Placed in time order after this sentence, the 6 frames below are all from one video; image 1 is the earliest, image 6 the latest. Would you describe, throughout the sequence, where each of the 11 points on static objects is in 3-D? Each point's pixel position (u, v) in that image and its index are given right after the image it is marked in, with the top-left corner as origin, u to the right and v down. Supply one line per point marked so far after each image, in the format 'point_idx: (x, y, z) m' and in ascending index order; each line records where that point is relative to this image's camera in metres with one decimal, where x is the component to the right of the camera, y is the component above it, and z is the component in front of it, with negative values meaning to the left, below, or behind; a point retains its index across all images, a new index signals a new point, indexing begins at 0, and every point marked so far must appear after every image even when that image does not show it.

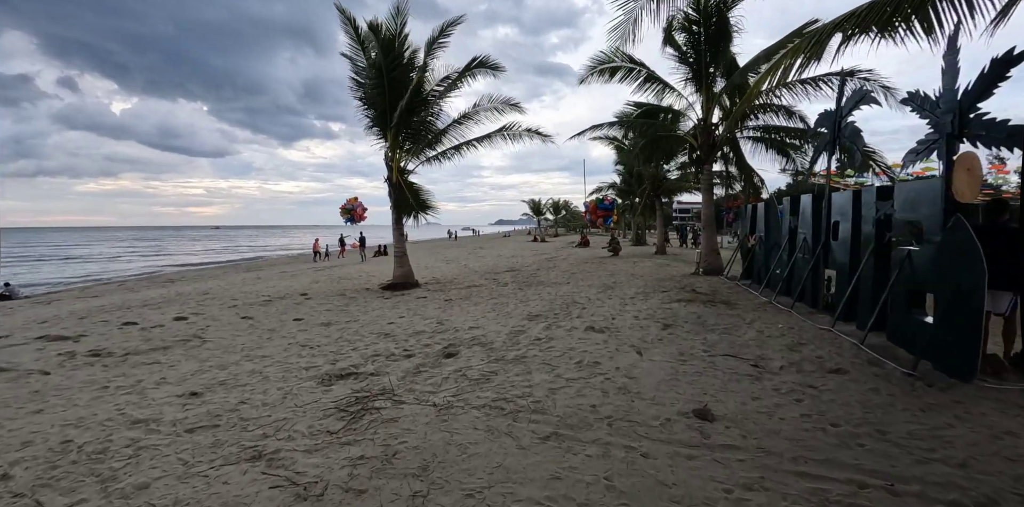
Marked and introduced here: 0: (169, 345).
0: (-5.3, -1.4, +7.2) m
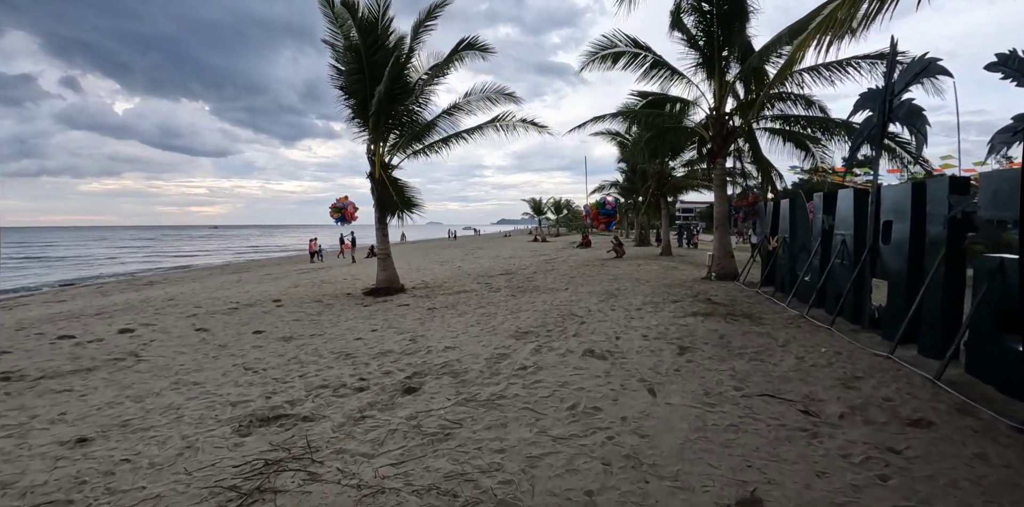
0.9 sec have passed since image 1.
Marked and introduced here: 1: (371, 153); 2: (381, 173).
0: (-5.5, -1.5, +6.2) m
1: (-3.4, +2.4, +11.1) m
2: (-3.2, +1.9, +11.1) m
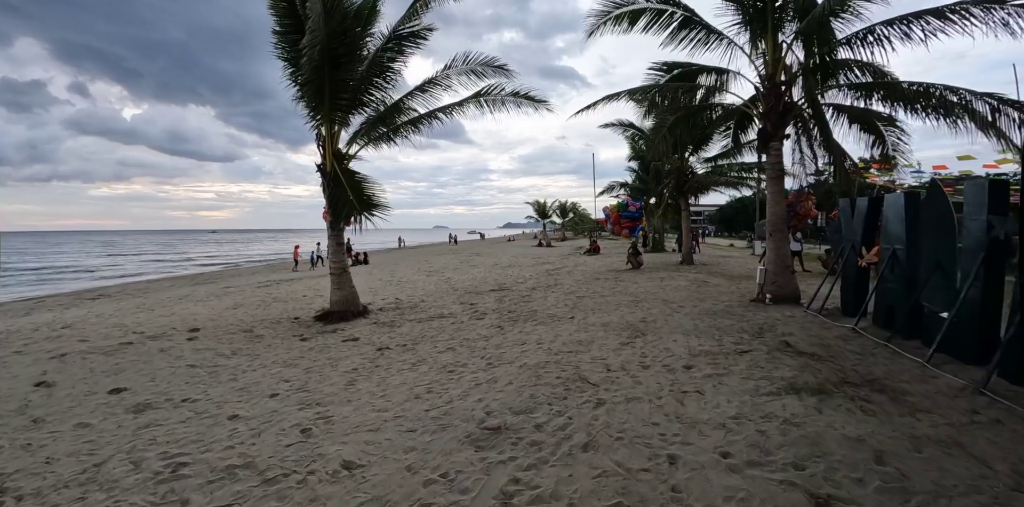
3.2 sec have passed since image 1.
0: (-5.8, -1.7, +3.7) m
1: (-3.6, +2.1, +8.7) m
2: (-3.4, +1.7, +8.6) m
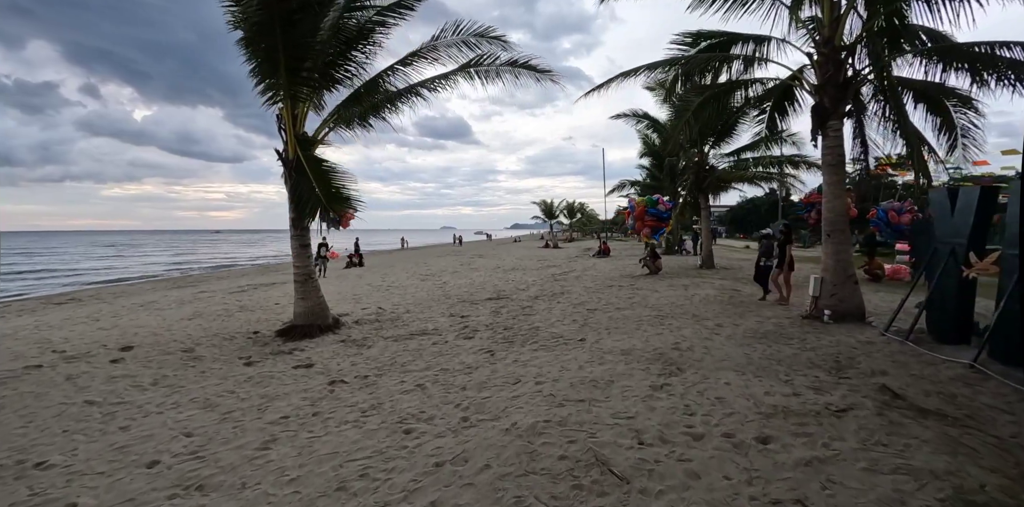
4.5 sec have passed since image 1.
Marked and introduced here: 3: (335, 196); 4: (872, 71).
0: (-5.9, -1.8, +2.4) m
1: (-3.6, +2.1, +7.3) m
2: (-3.4, +1.6, +7.3) m
3: (-2.7, +0.9, +7.0) m
4: (+4.9, +2.5, +6.3) m
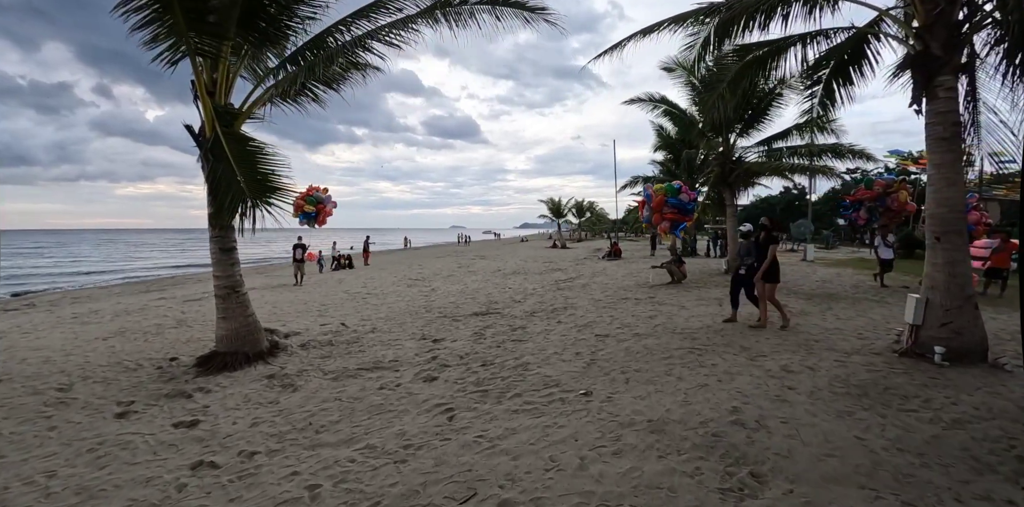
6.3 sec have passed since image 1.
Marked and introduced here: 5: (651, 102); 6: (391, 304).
0: (-6.2, -1.8, +0.8) m
1: (-3.8, +2.0, +5.7) m
2: (-3.6, +1.5, +5.6) m
3: (-2.9, +0.8, +5.3) m
4: (+4.7, +2.4, +4.5) m
5: (+4.2, +4.5, +13.9) m
6: (-2.5, -1.1, +9.7) m
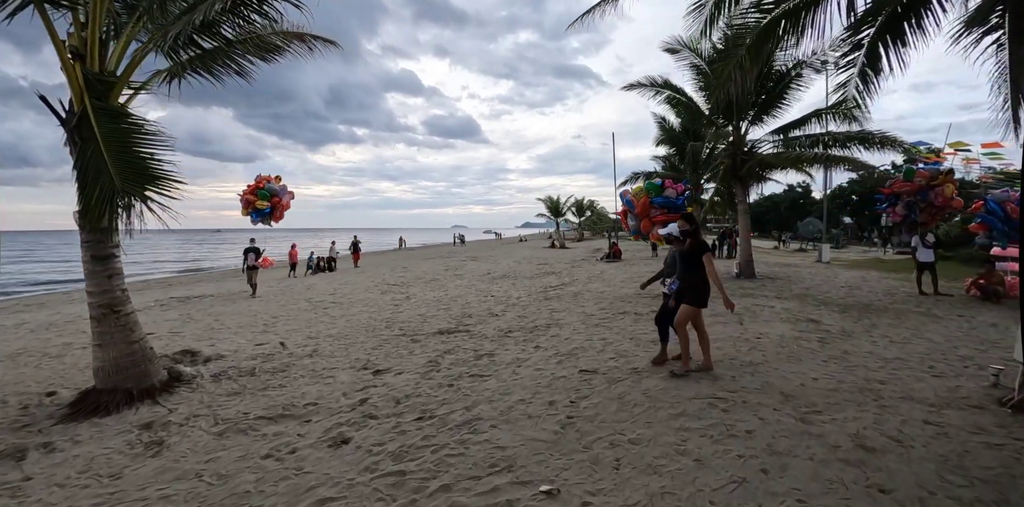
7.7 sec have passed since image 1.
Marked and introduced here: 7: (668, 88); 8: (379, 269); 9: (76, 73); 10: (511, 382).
0: (-6.6, -1.9, -0.5) m
1: (-4.2, +1.9, +4.4) m
2: (-4.0, +1.4, +4.3) m
3: (-3.2, +0.7, +4.0) m
4: (+4.3, +2.4, +3.2) m
5: (+3.8, +4.5, +12.5) m
6: (-2.8, -1.1, +8.4) m
7: (+4.2, +4.5, +12.6) m
8: (-4.7, -0.6, +16.7) m
9: (-4.0, +1.8, +4.3) m
10: (0.0, -1.1, +4.0) m
